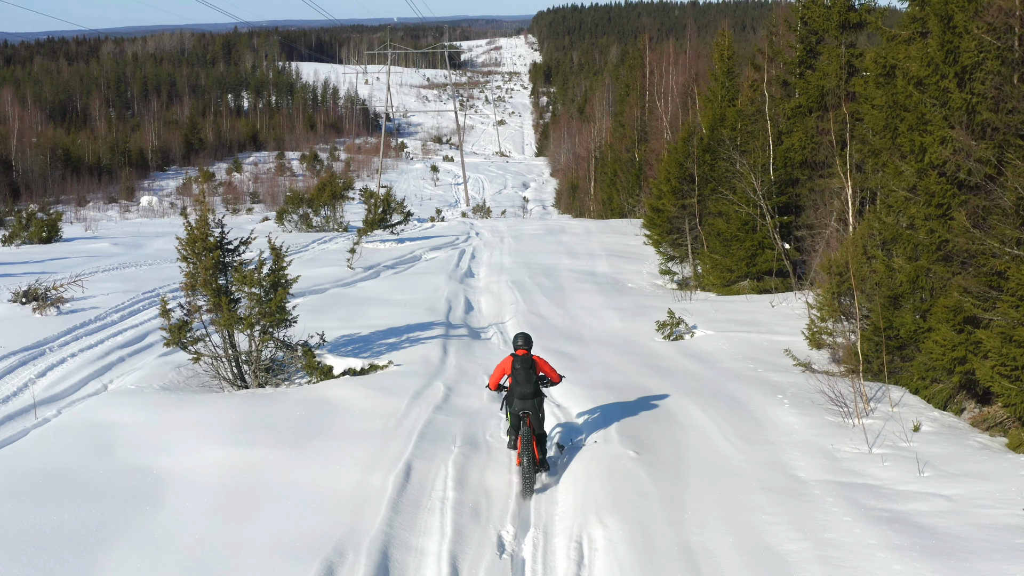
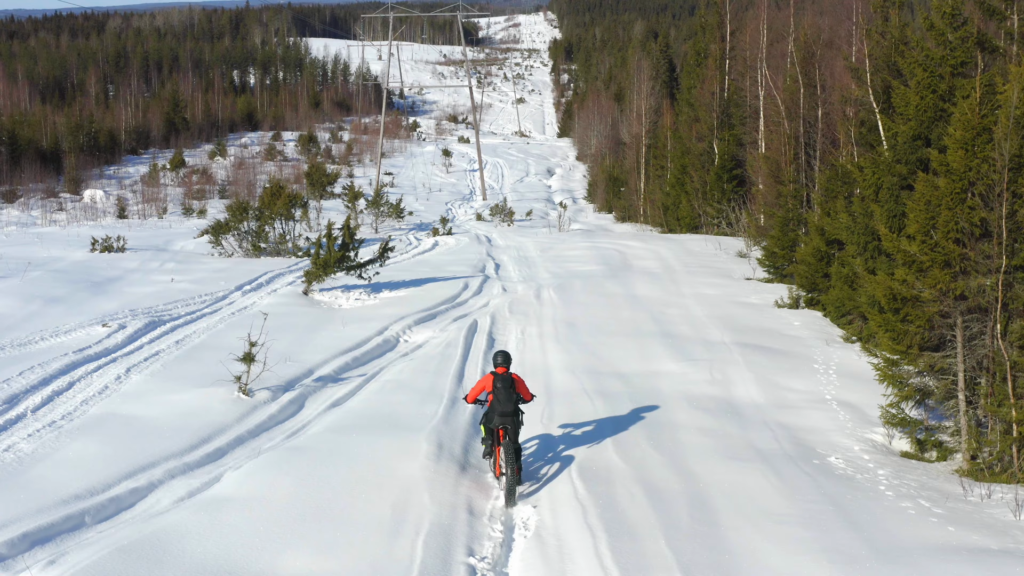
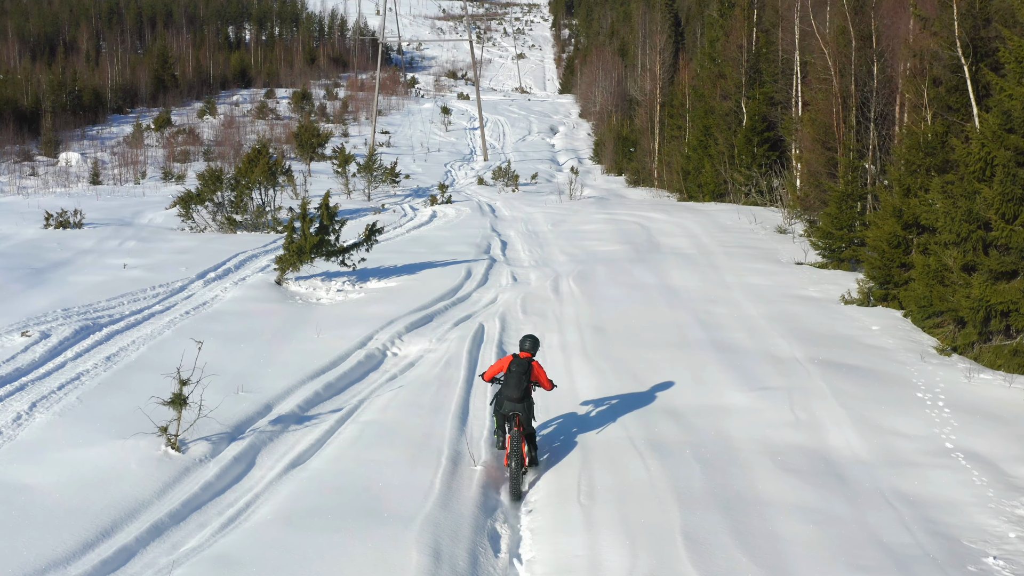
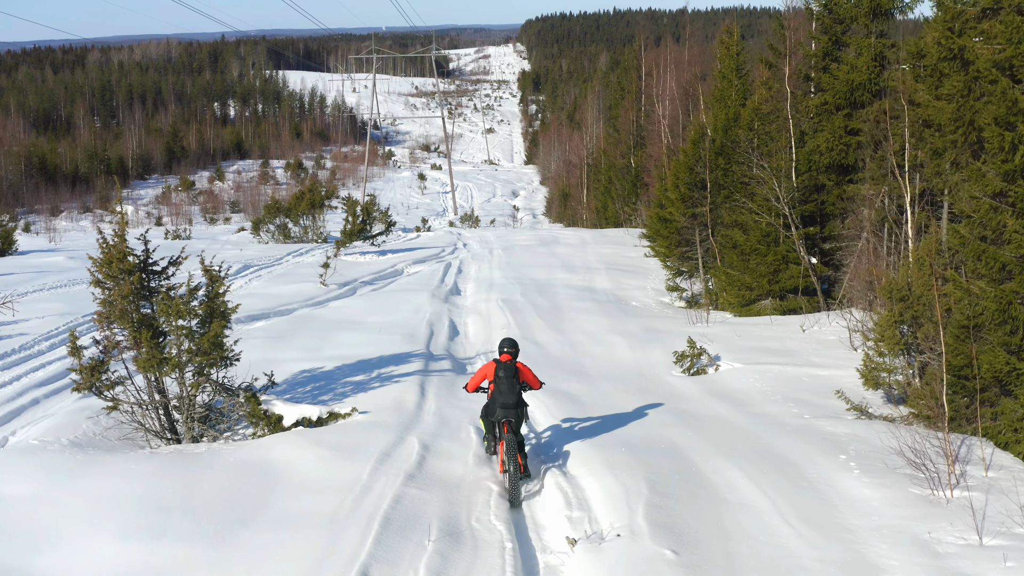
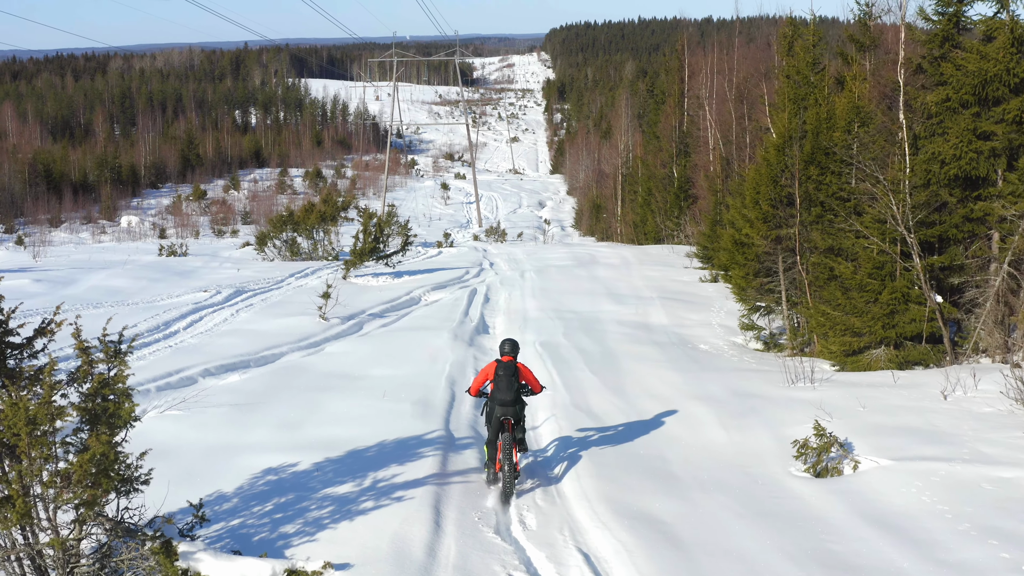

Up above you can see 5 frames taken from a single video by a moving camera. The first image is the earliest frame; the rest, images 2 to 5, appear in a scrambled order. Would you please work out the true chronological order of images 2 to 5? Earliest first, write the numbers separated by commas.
4, 5, 2, 3
